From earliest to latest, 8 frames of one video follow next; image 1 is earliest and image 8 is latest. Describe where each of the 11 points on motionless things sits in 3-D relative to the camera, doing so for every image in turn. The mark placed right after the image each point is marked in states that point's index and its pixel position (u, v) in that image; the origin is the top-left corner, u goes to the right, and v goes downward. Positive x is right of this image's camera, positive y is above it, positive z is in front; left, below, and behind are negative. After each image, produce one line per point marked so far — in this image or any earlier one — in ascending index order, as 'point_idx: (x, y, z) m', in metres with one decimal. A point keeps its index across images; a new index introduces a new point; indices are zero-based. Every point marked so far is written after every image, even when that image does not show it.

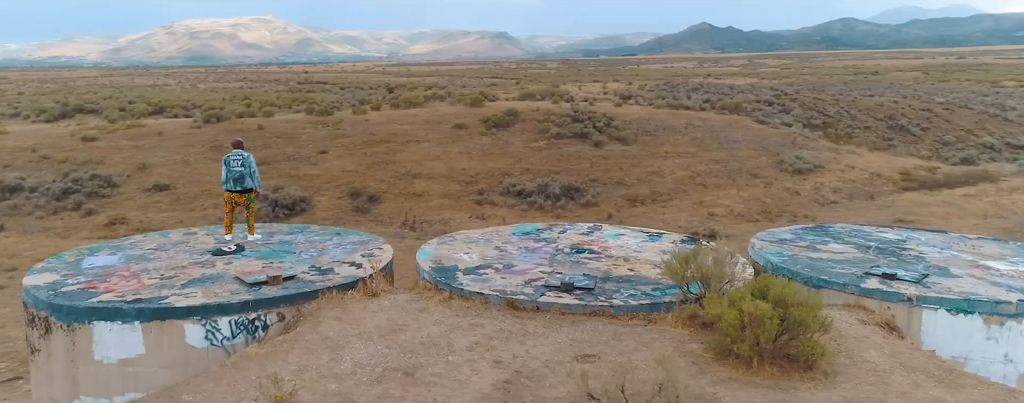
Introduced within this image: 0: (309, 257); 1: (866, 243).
0: (-2.1, -0.6, +7.8) m
1: (+4.1, -0.5, +8.7) m
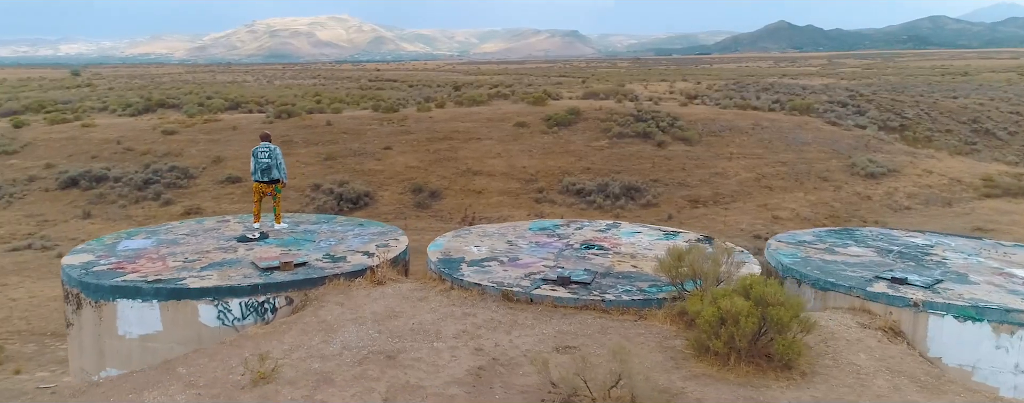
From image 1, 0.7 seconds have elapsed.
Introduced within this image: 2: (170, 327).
0: (-2.0, -0.5, +8.2) m
1: (+4.3, -0.5, +8.4) m
2: (-3.1, -1.1, +6.6) m
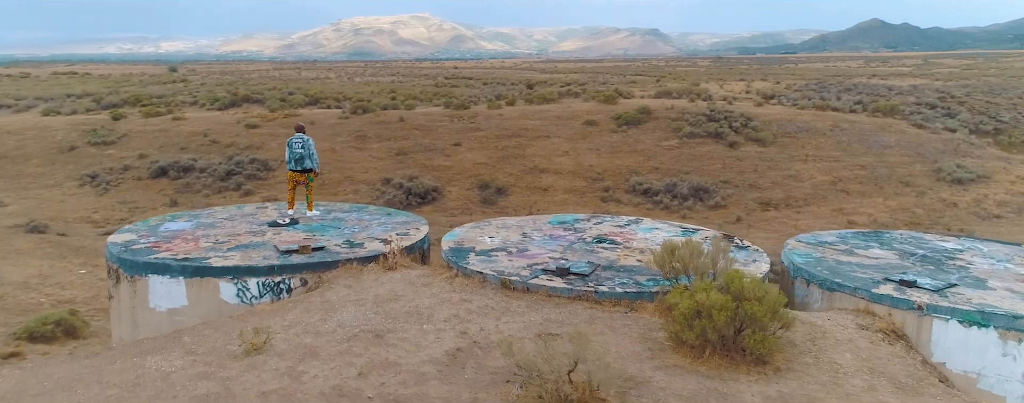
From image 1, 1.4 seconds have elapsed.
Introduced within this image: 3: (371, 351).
0: (-1.9, -0.4, +8.6) m
1: (+4.5, -0.5, +8.2) m
2: (-3.1, -1.0, +7.1) m
3: (-1.0, -1.1, +5.4) m
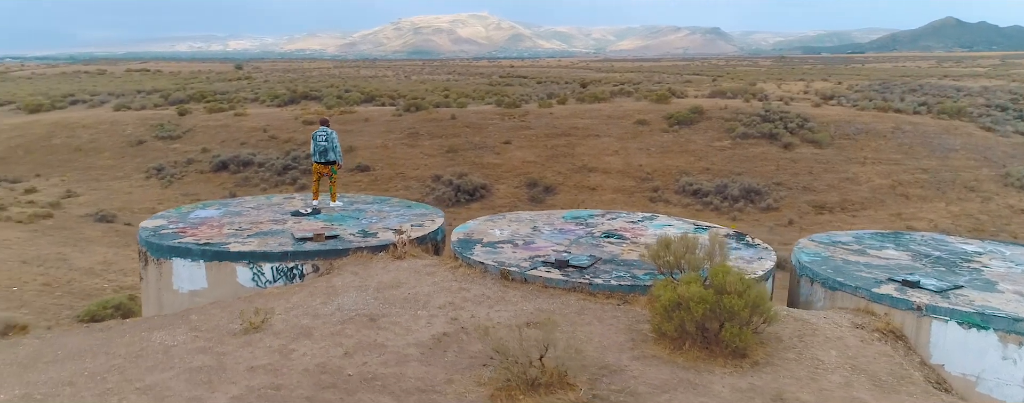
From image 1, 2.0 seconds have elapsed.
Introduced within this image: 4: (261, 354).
0: (-1.7, -0.3, +8.9) m
1: (+4.5, -0.5, +8.0) m
2: (-3.0, -0.8, +7.5) m
3: (-1.1, -1.0, +5.6) m
4: (-1.7, -1.1, +5.2) m
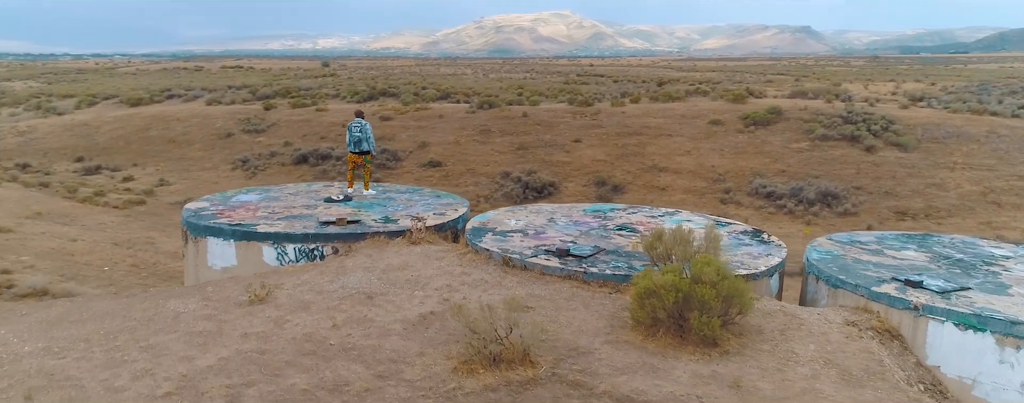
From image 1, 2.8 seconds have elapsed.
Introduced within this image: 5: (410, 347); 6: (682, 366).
0: (-1.5, -0.1, +9.3) m
1: (+4.7, -0.6, +7.8) m
2: (-3.0, -0.7, +8.1) m
3: (-1.3, -0.9, +6.0) m
4: (-1.9, -0.9, +5.6) m
5: (-0.7, -1.0, +5.2) m
6: (+1.2, -1.1, +5.0) m
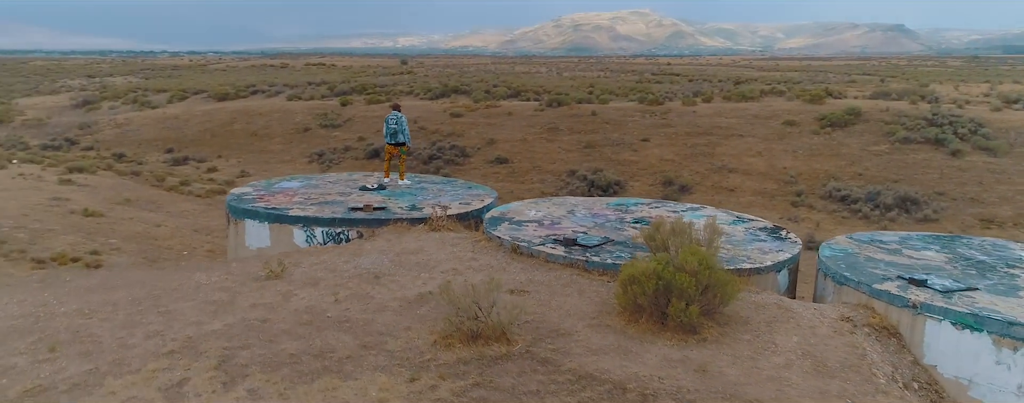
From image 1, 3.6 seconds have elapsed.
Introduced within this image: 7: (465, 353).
0: (-1.2, 0.0, +9.7) m
1: (+4.8, -0.6, +7.6) m
2: (-2.8, -0.5, +8.6) m
3: (-1.3, -0.7, +6.4) m
4: (-2.0, -0.8, +6.1) m
5: (-0.8, -0.9, +5.5) m
6: (+1.0, -1.0, +5.2) m
7: (-0.3, -1.0, +5.0) m
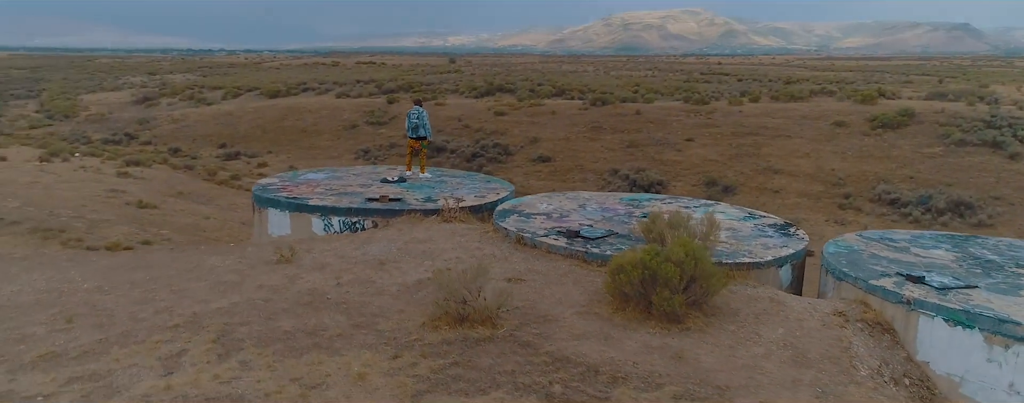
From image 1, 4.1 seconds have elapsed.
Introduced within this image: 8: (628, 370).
0: (-1.0, +0.1, +10.0) m
1: (+4.8, -0.5, +7.5) m
2: (-2.6, -0.4, +9.0) m
3: (-1.3, -0.6, +6.7) m
4: (-2.0, -0.7, +6.4) m
5: (-0.9, -0.8, +5.8) m
6: (+0.9, -1.0, +5.3) m
7: (-0.4, -0.9, +5.2) m
8: (+0.8, -1.1, +4.8) m
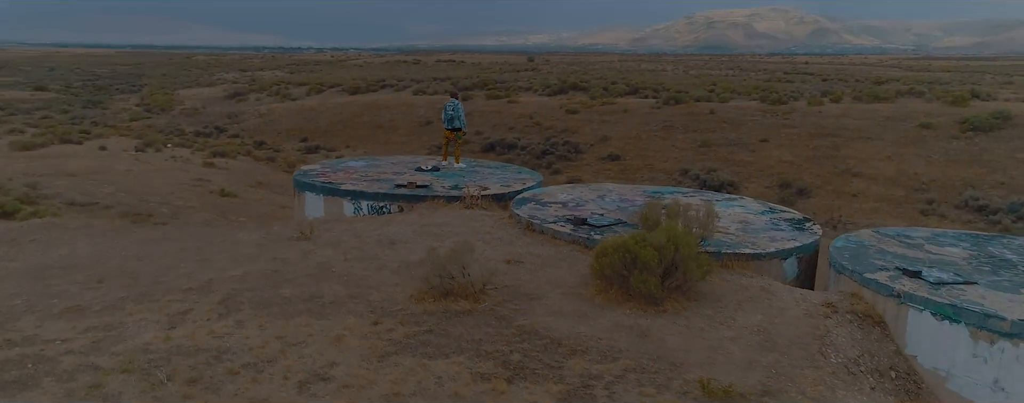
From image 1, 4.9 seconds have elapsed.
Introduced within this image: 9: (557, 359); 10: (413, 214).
0: (-0.6, +0.3, +10.3) m
1: (+4.9, -0.5, +7.3) m
2: (-2.4, -0.2, +9.5) m
3: (-1.3, -0.5, +7.1) m
4: (-2.1, -0.5, +6.9) m
5: (-1.0, -0.6, +6.2) m
6: (+0.7, -0.9, +5.5) m
7: (-0.6, -0.8, +5.6) m
8: (+0.5, -1.0, +5.0) m
9: (+0.3, -1.0, +4.7) m
10: (-1.3, -0.2, +8.9) m
